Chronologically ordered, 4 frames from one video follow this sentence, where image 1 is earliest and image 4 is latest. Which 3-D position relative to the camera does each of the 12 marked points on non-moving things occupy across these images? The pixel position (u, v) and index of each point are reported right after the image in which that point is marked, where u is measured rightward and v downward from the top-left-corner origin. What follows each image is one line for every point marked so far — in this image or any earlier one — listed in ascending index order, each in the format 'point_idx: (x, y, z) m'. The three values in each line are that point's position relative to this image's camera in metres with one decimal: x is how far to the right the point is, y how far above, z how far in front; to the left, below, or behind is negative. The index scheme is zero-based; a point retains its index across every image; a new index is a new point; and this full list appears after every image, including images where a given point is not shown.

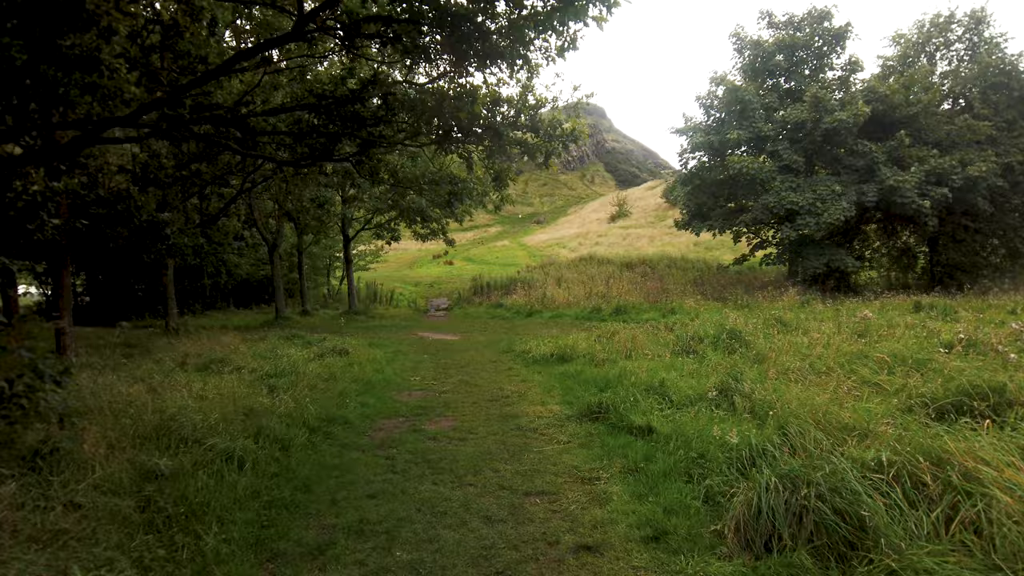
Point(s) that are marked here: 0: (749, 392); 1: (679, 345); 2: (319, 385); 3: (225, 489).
0: (+2.5, -1.1, +6.2) m
1: (+2.8, -1.0, +9.9) m
2: (-2.8, -1.4, +8.5) m
3: (-2.3, -1.6, +4.8) m
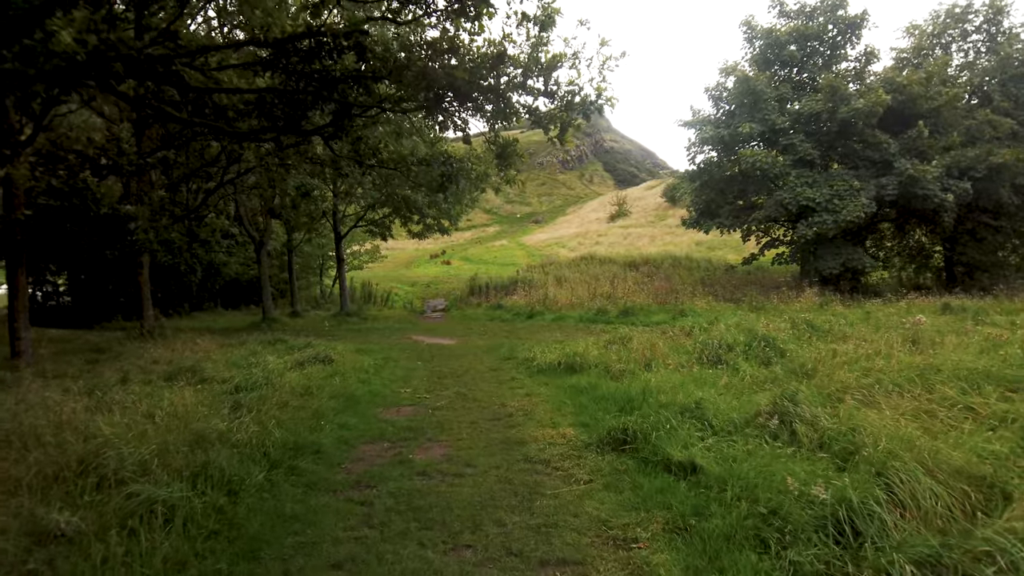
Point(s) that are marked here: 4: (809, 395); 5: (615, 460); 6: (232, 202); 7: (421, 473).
0: (+2.6, -1.2, +5.0) m
1: (+2.9, -1.0, +8.8) m
2: (-2.8, -1.4, +7.3) m
3: (-2.3, -1.6, +3.6) m
4: (+2.9, -1.0, +5.7) m
5: (+0.9, -1.5, +5.2) m
6: (-8.9, +2.7, +18.6) m
7: (-0.8, -1.7, +5.3) m
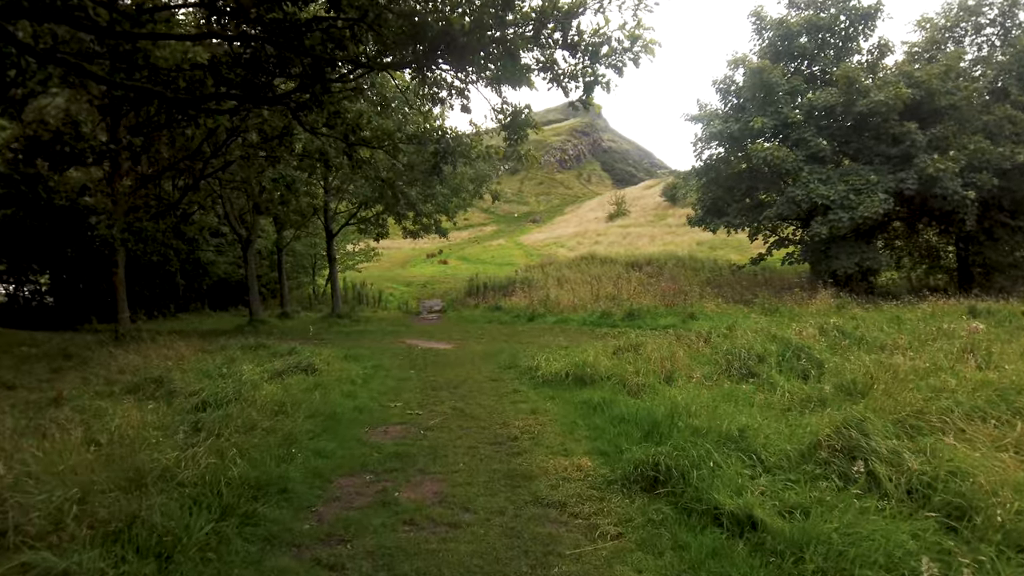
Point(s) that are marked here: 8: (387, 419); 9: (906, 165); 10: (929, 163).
0: (+2.7, -1.2, +4.1) m
1: (+2.9, -1.0, +7.8) m
2: (-2.7, -1.4, +6.3) m
3: (-2.2, -1.7, +2.6) m
4: (+2.9, -1.1, +4.7) m
5: (+1.0, -1.6, +4.2) m
6: (-8.9, +2.7, +17.6) m
7: (-0.8, -1.7, +4.3) m
8: (-1.5, -1.6, +7.2) m
9: (+13.0, +4.0, +19.5) m
10: (+13.1, +3.9, +18.4) m
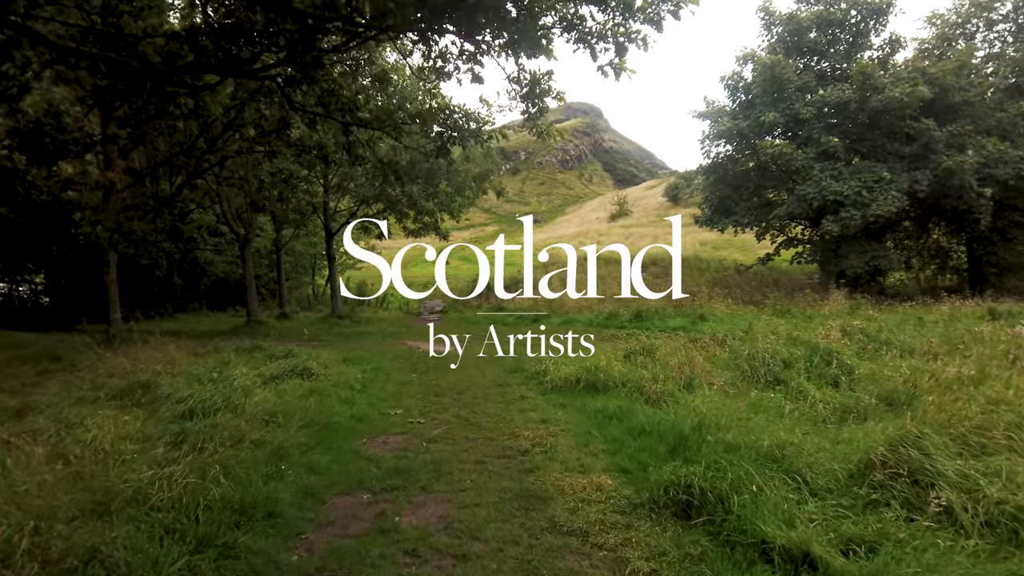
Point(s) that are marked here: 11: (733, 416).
0: (+2.8, -1.2, +3.6) m
1: (+3.0, -1.0, +7.3) m
2: (-2.6, -1.4, +5.8) m
3: (-2.1, -1.7, +2.0) m
4: (+3.1, -1.1, +4.2) m
5: (+1.1, -1.6, +3.7) m
6: (-8.7, +2.7, +17.1) m
7: (-0.7, -1.7, +3.8) m
8: (-1.4, -1.6, +6.7) m
9: (+13.1, +4.0, +18.9) m
10: (+13.2, +3.9, +17.9) m
11: (+2.1, -1.2, +5.5) m
